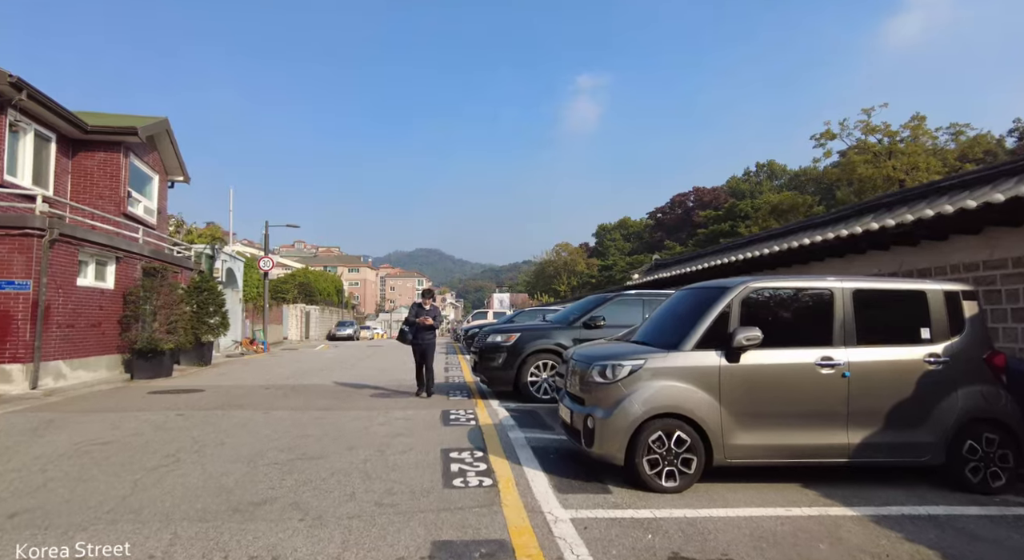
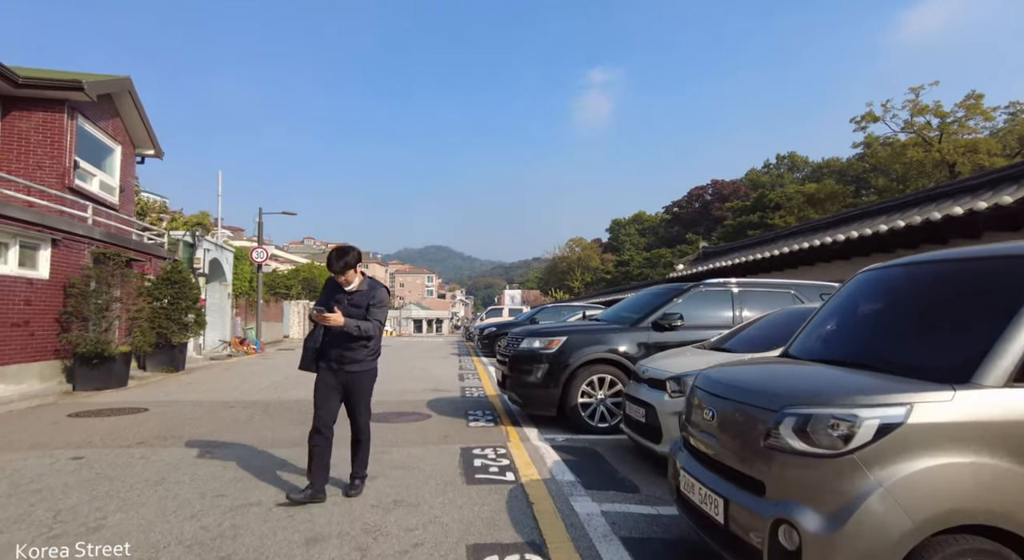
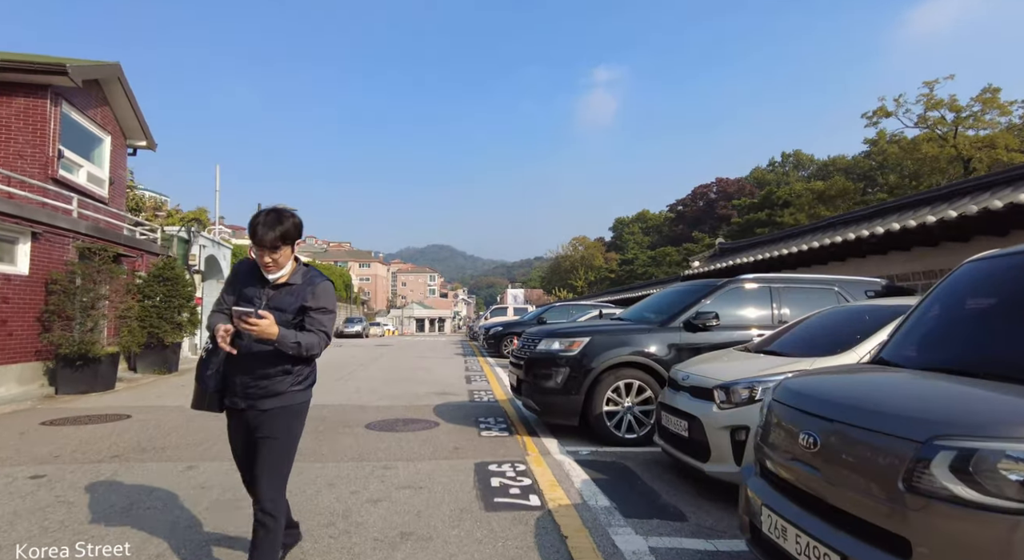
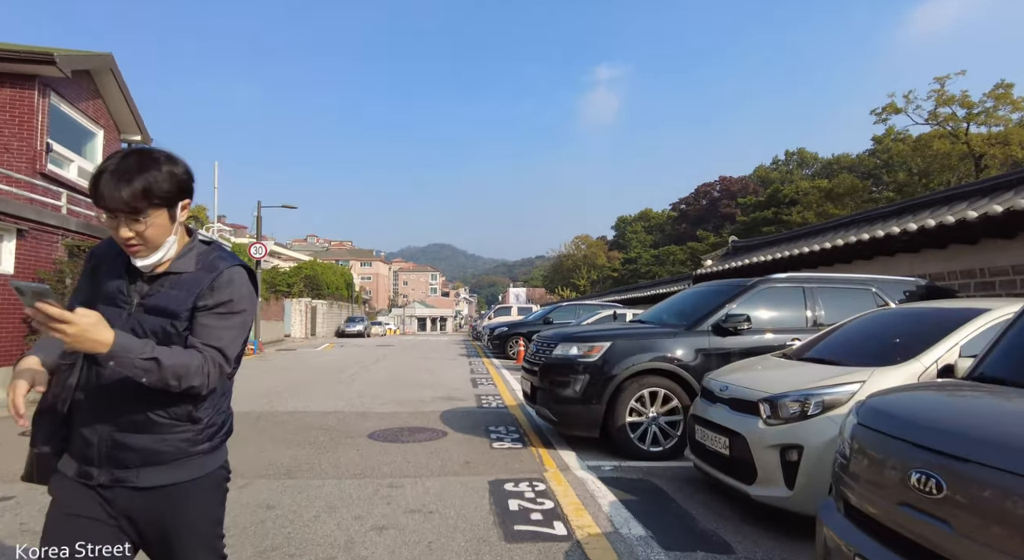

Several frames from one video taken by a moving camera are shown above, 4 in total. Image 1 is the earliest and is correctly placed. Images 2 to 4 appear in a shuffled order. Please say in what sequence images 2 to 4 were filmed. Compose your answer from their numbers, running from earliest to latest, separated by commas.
2, 3, 4
